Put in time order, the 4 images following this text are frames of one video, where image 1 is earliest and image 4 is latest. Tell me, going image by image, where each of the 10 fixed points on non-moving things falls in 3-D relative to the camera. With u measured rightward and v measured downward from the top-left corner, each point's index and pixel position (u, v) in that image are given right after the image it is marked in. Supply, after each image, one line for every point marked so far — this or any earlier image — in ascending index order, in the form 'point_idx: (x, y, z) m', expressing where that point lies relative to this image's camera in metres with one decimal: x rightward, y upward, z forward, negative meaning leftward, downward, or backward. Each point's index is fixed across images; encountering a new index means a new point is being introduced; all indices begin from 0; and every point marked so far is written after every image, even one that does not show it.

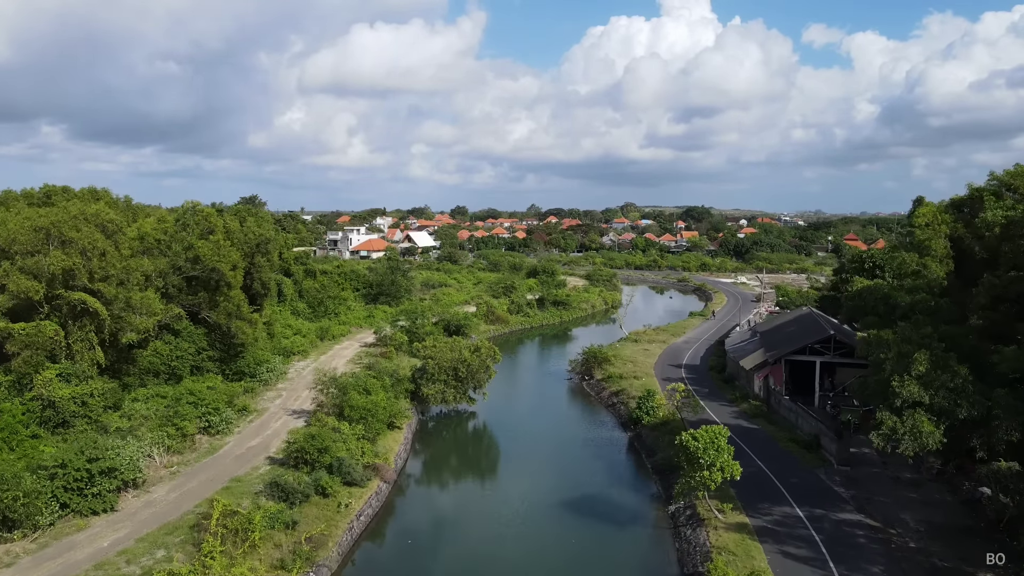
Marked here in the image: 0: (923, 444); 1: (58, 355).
0: (+3.8, -1.4, +6.8) m
1: (-6.1, -0.9, +9.9) m
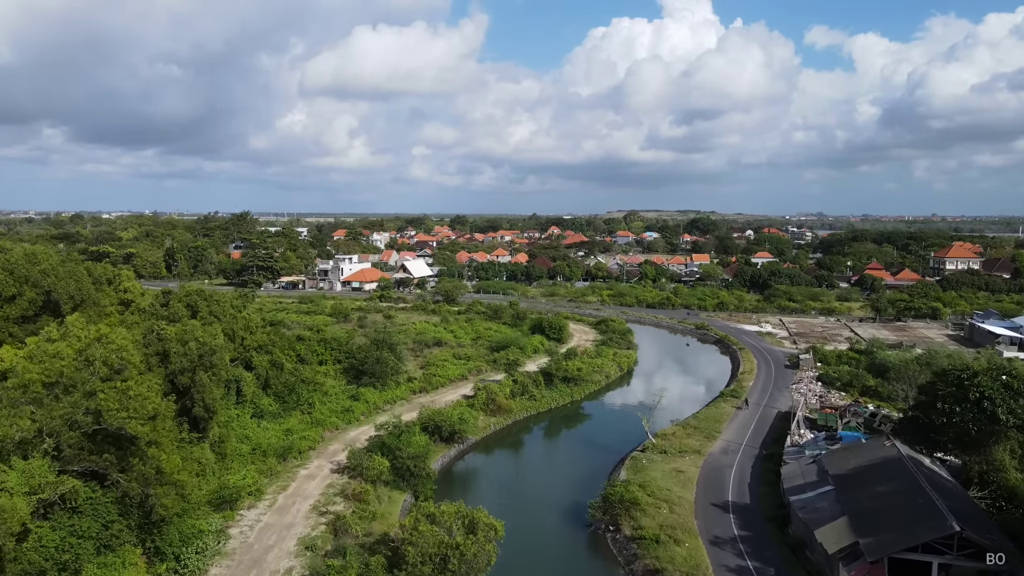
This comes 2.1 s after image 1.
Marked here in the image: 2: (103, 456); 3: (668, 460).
0: (+3.9, -3.6, +3.6) m
1: (-6.1, -3.1, +6.7) m
2: (-5.6, -2.3, +10.1) m
3: (+3.4, -3.6, +15.8) m
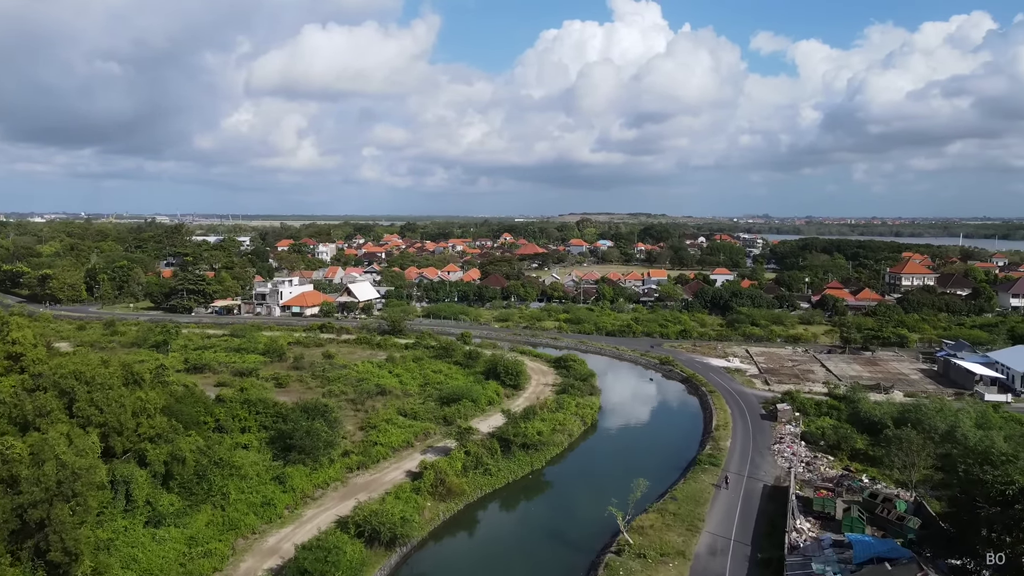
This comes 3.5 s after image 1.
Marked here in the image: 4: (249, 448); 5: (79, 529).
0: (+3.8, -5.0, +1.3) m
1: (-6.3, -4.5, +3.7) m
2: (-6.1, -3.7, +7.2) m
3: (+2.5, -5.0, +13.4) m
4: (-6.5, -3.9, +18.2) m
5: (-6.0, -3.3, +10.3) m
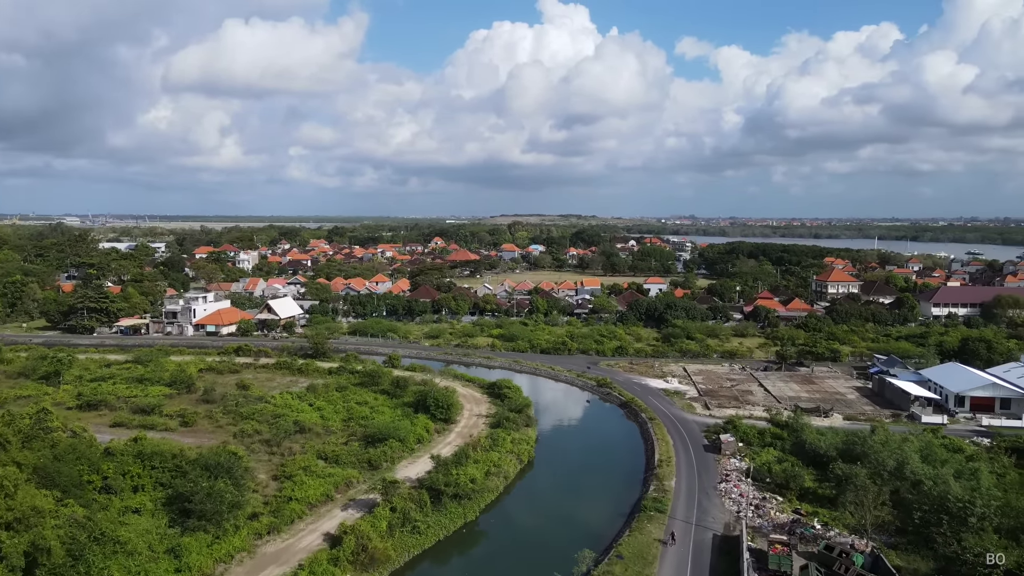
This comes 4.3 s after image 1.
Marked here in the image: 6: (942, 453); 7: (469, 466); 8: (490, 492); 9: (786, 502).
0: (+3.8, -5.8, 0.0) m
1: (-6.5, -5.4, +1.5) m
2: (-6.6, -4.6, +5.0) m
3: (+1.4, -5.8, +12.0) m
4: (-8.0, -4.8, +16.0) m
5: (-6.8, -4.2, +8.1) m
6: (+11.3, -4.3, +19.3) m
7: (-1.1, -4.7, +19.5) m
8: (-0.6, -5.3, +18.9) m
9: (+6.6, -5.2, +17.8) m
